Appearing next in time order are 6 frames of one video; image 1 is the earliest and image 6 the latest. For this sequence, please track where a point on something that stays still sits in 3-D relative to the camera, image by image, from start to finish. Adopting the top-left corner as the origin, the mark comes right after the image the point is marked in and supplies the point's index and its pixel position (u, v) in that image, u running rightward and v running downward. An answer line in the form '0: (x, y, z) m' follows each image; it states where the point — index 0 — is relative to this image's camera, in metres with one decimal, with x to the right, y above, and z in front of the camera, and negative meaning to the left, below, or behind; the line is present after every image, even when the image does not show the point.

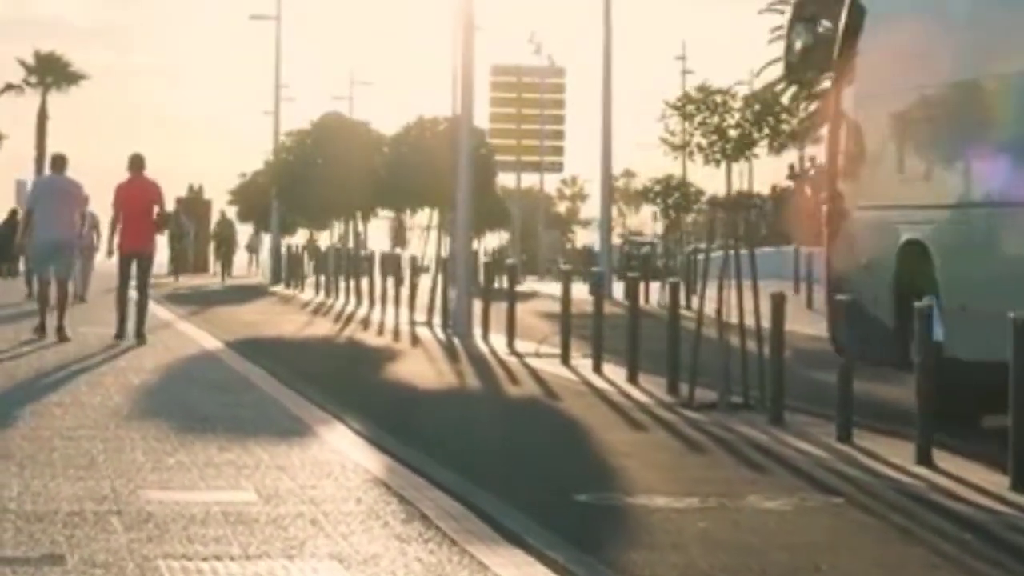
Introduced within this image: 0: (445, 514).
0: (-0.3, -1.0, +12.5) m
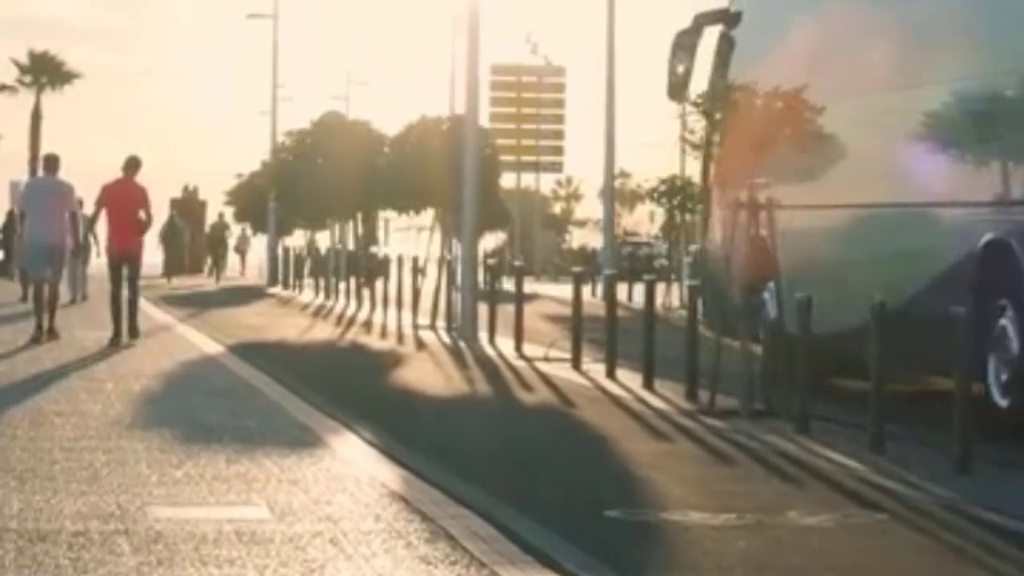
0: (-0.2, -1.1, +11.9) m
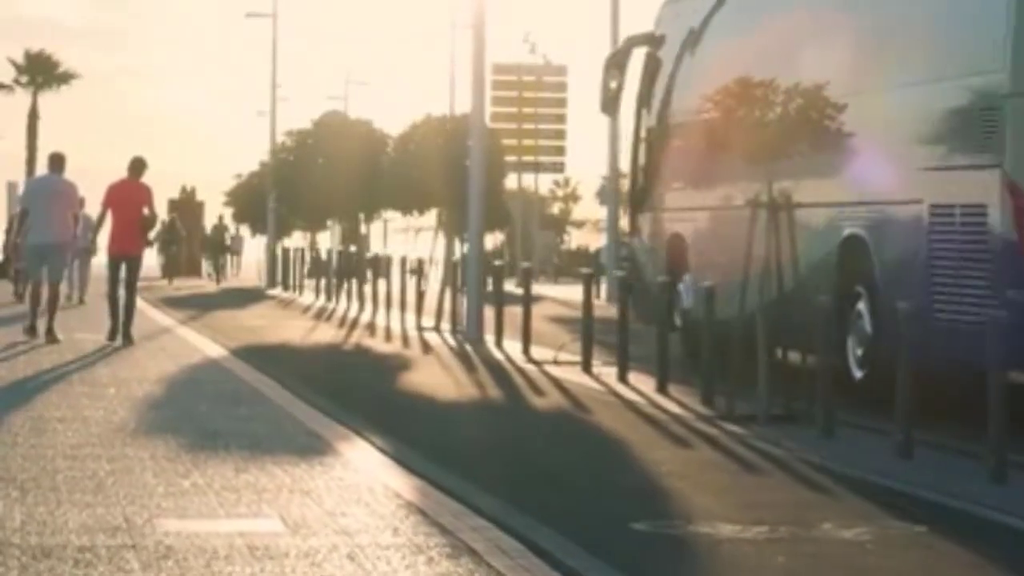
0: (-0.1, -1.1, +11.3) m
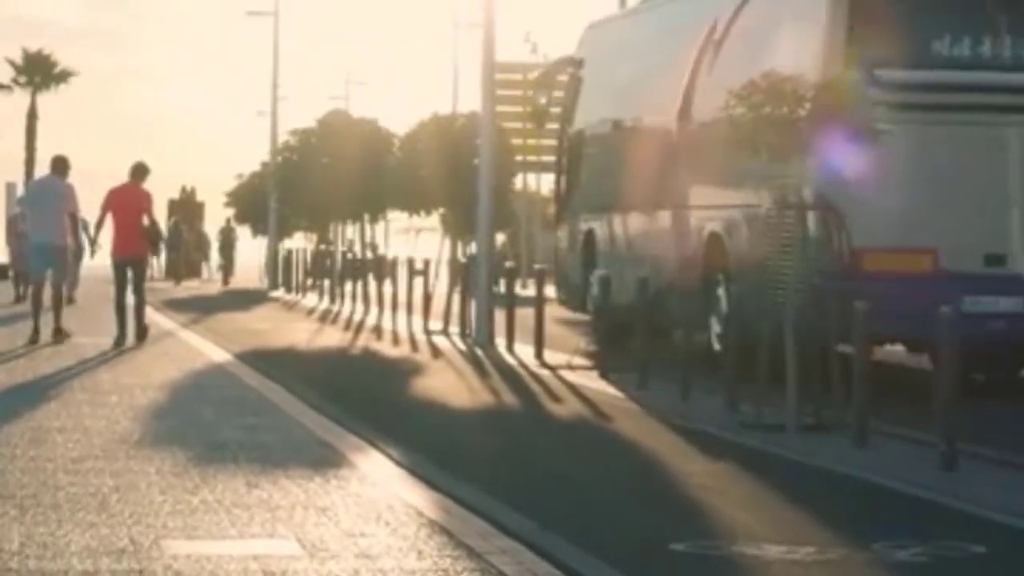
0: (+0.1, -1.1, +10.6) m
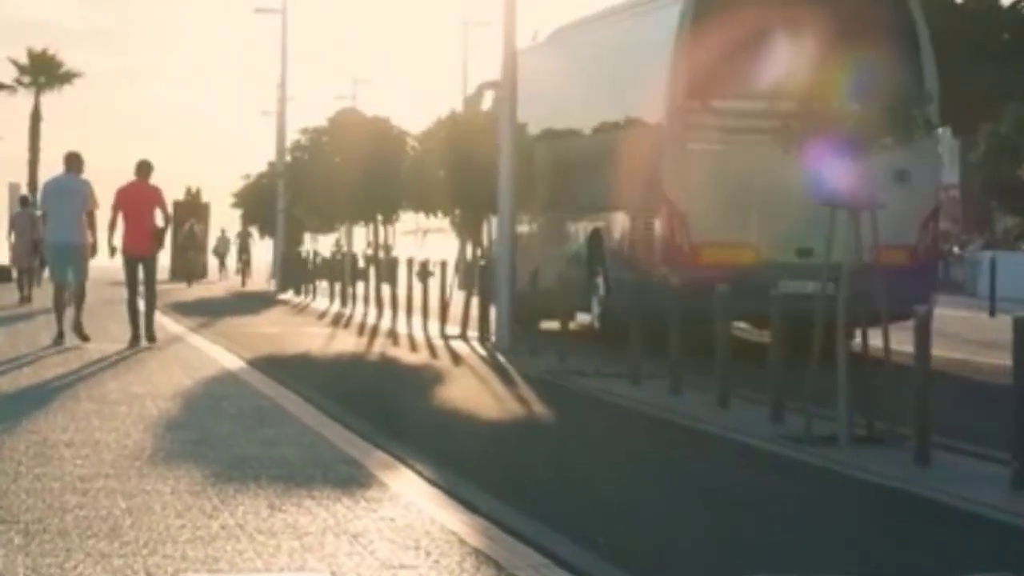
0: (+0.3, -1.1, +9.5) m
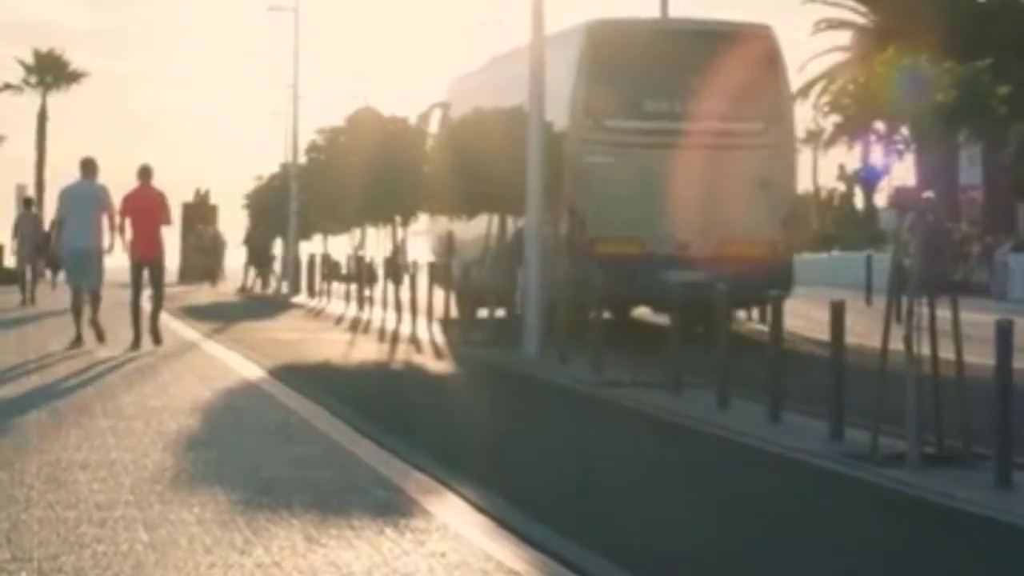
0: (+0.5, -1.2, +8.4) m
